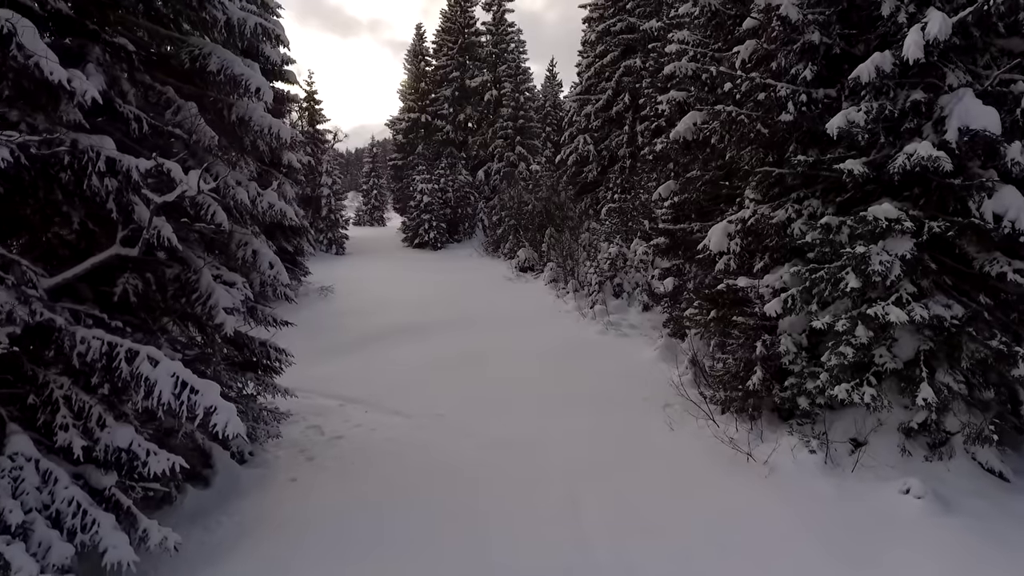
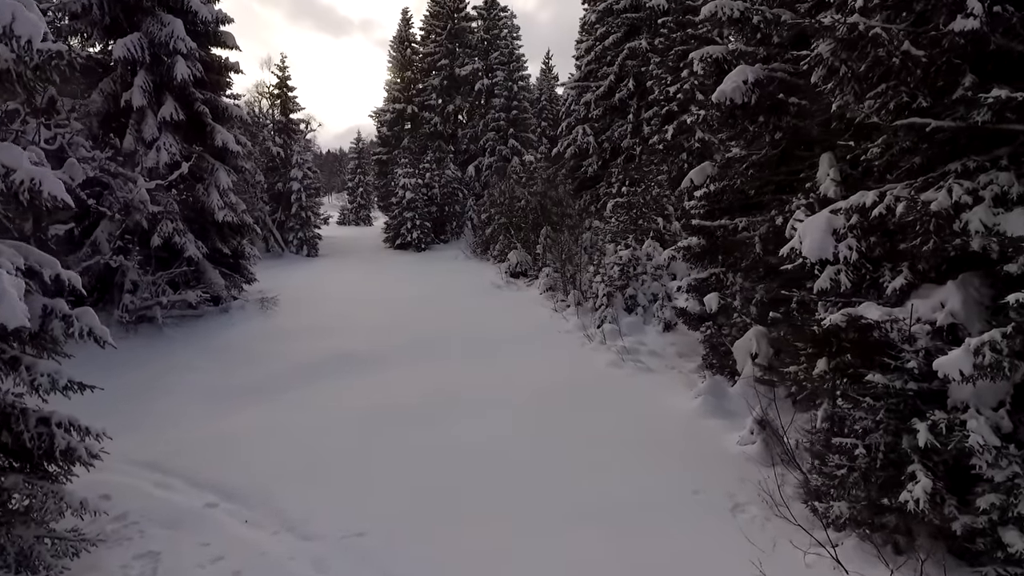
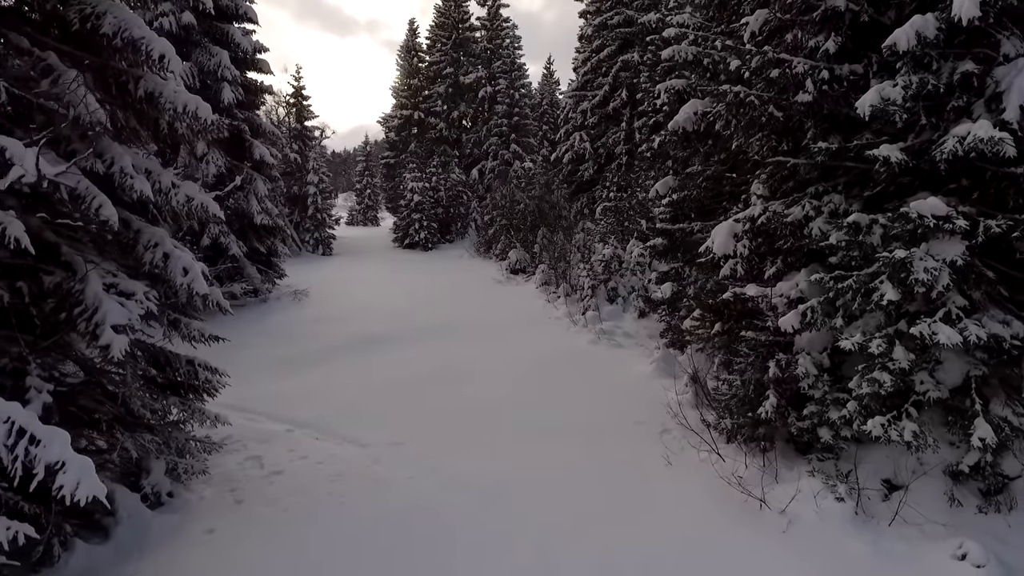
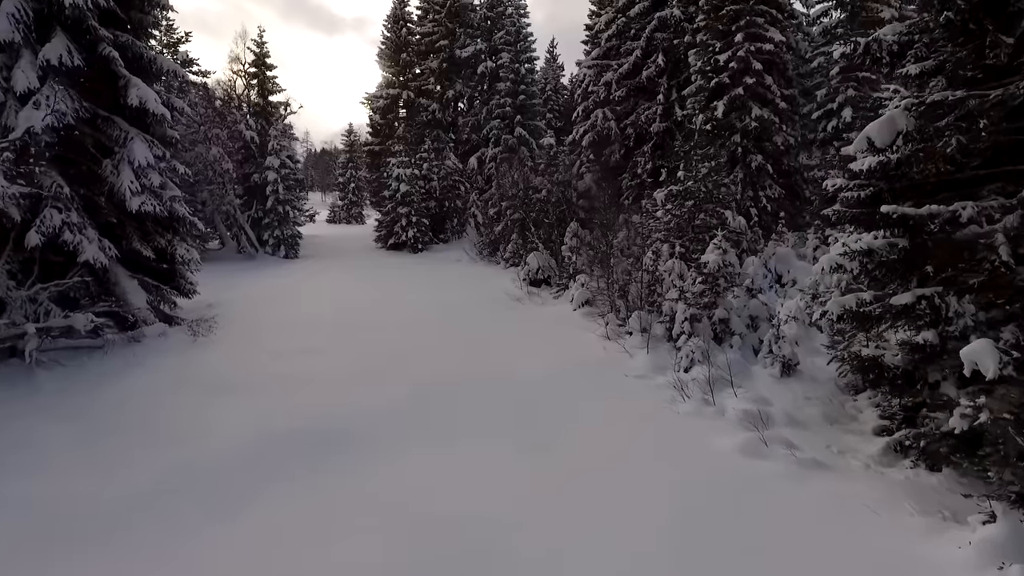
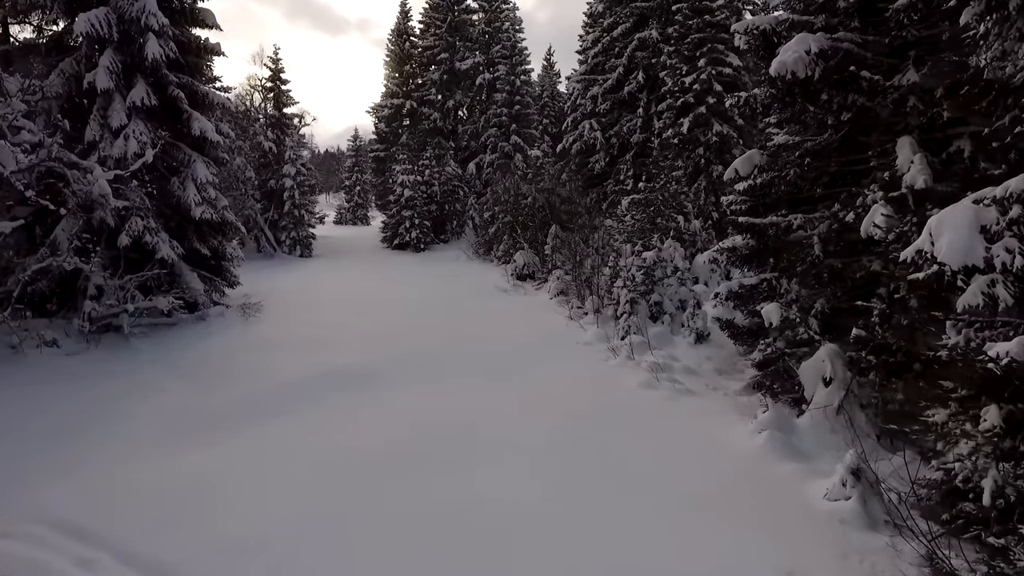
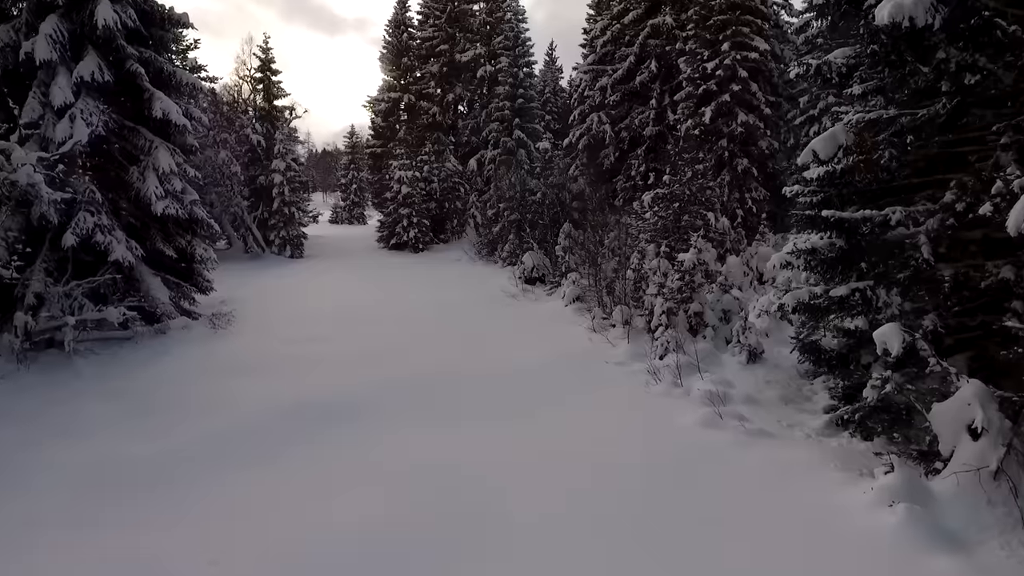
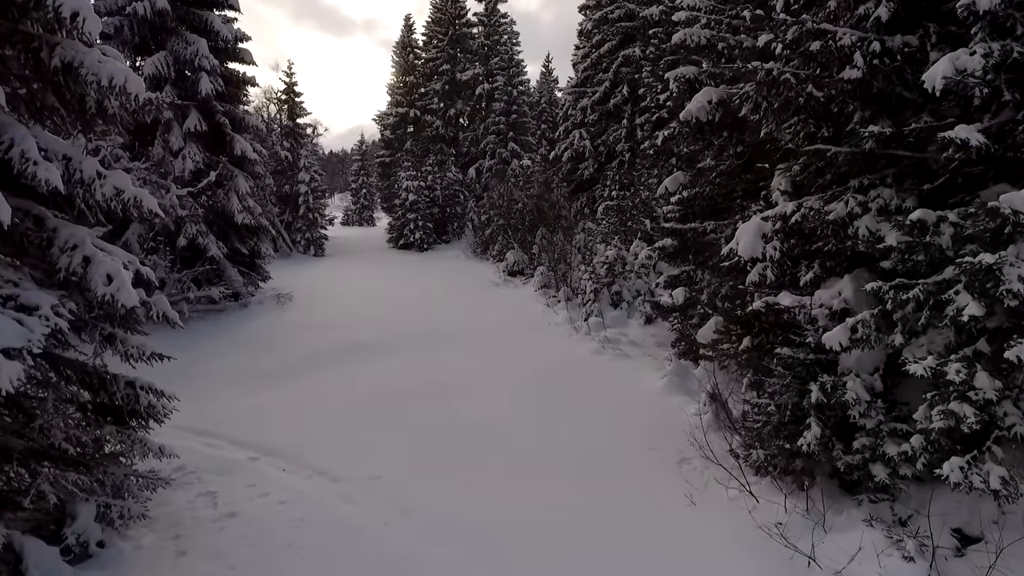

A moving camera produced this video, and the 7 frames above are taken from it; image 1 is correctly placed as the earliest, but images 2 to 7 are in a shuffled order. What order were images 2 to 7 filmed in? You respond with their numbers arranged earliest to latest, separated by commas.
3, 7, 2, 5, 6, 4
